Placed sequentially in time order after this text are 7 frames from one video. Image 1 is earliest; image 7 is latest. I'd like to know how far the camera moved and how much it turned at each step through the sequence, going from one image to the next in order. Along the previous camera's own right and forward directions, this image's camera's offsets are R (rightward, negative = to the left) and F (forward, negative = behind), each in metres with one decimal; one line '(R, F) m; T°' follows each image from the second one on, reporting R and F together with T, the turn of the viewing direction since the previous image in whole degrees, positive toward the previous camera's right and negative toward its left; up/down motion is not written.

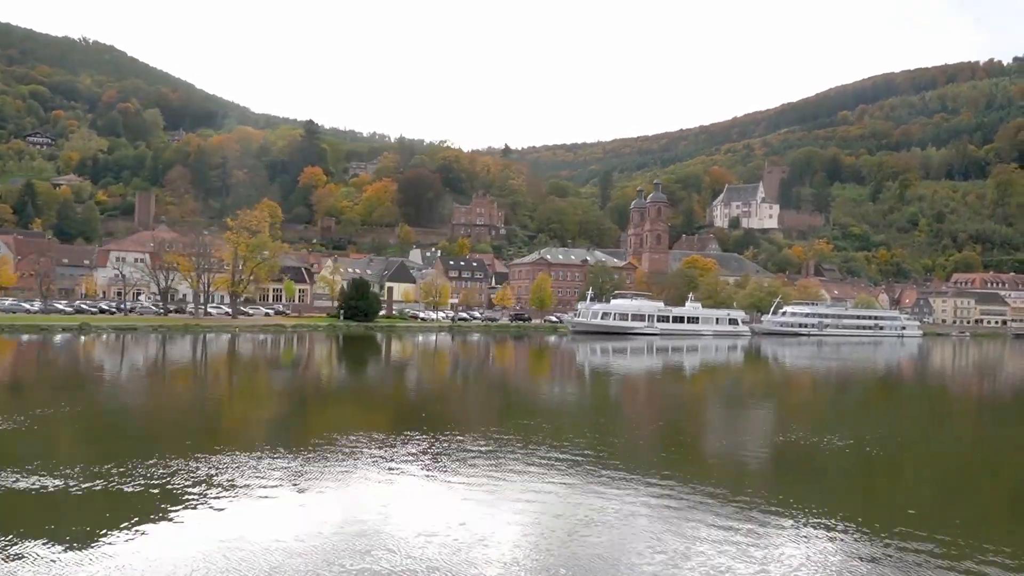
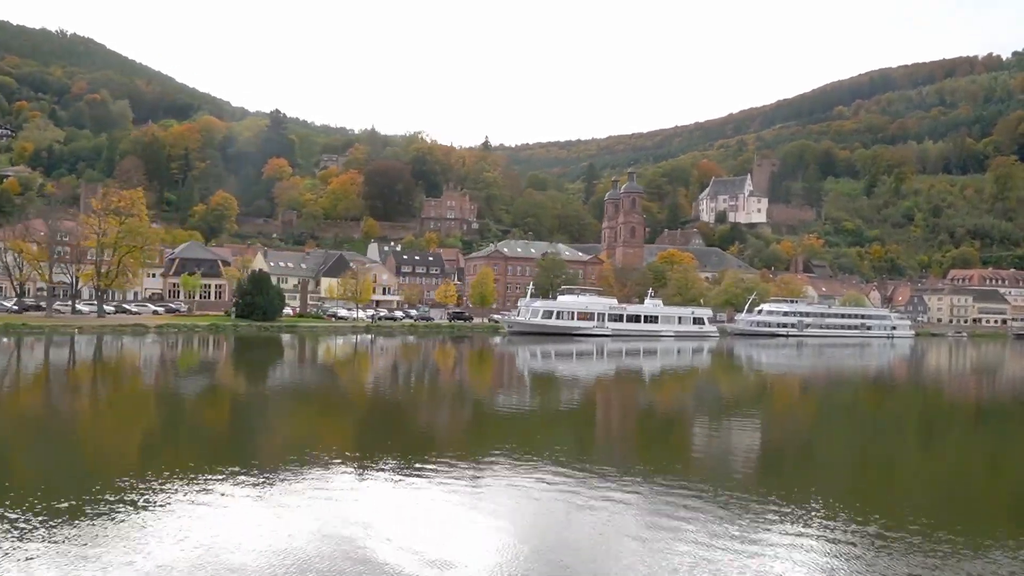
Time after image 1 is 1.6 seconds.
(+3.5, +6.0) m; 0°
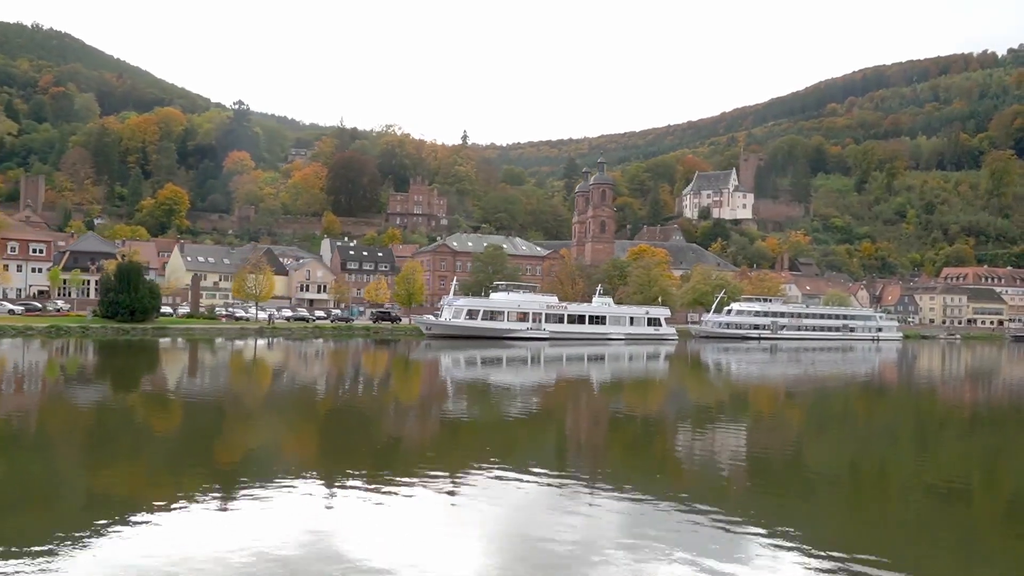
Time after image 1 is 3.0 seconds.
(+3.3, +5.6) m; 0°
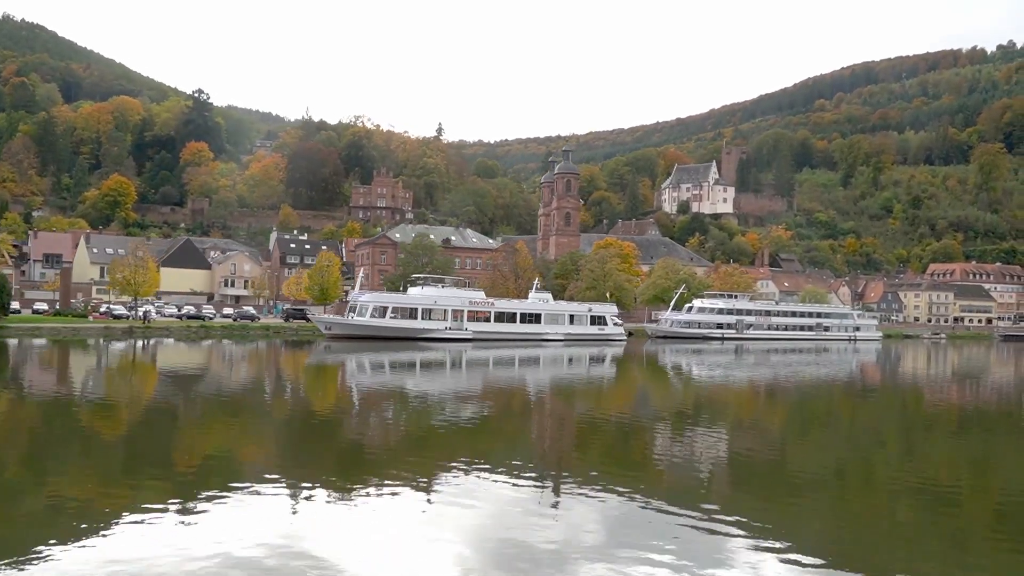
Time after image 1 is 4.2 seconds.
(+2.9, +4.7) m; +1°
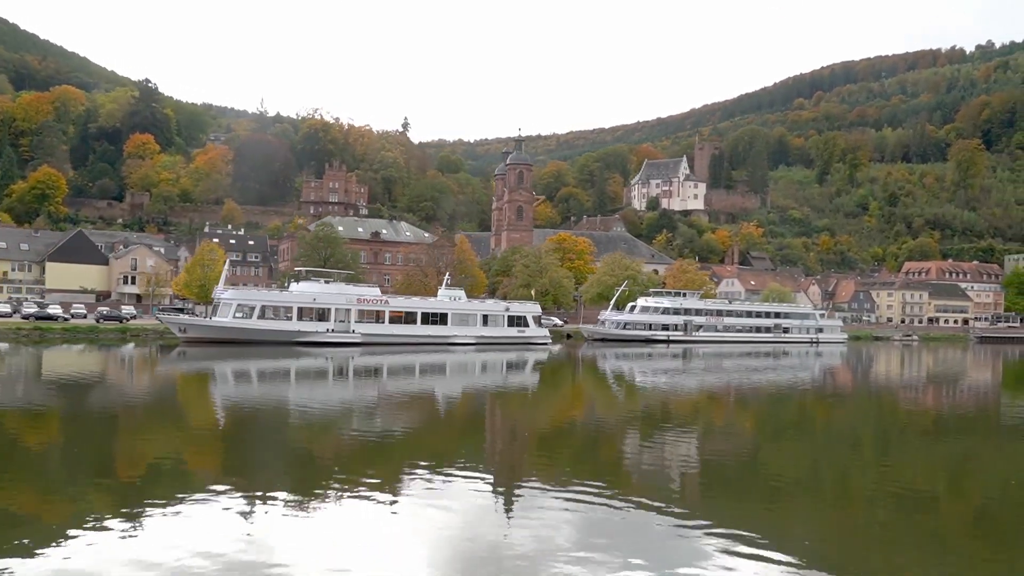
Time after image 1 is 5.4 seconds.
(+2.9, +4.5) m; +1°
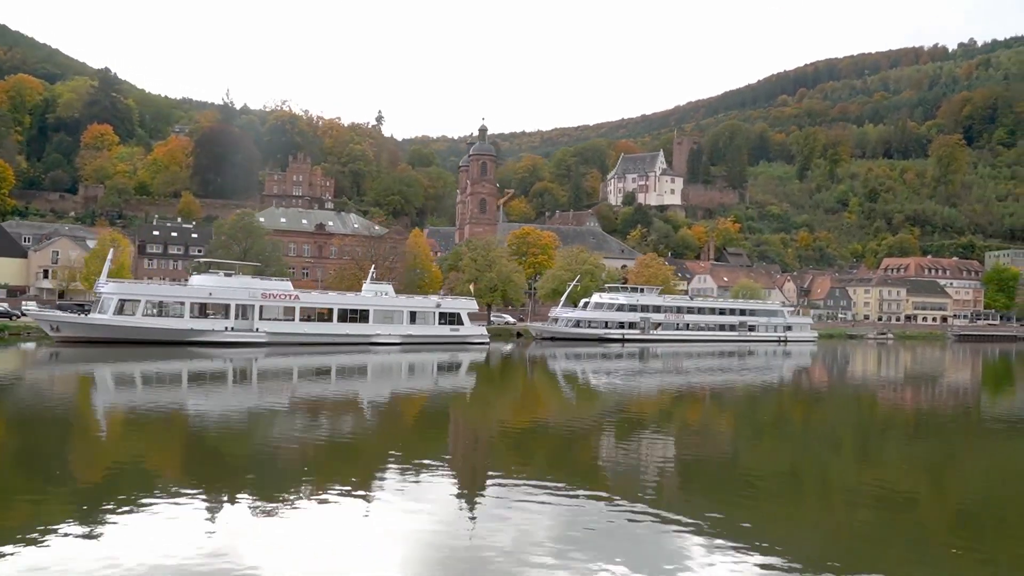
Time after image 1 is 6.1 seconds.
(+1.9, +2.8) m; +1°
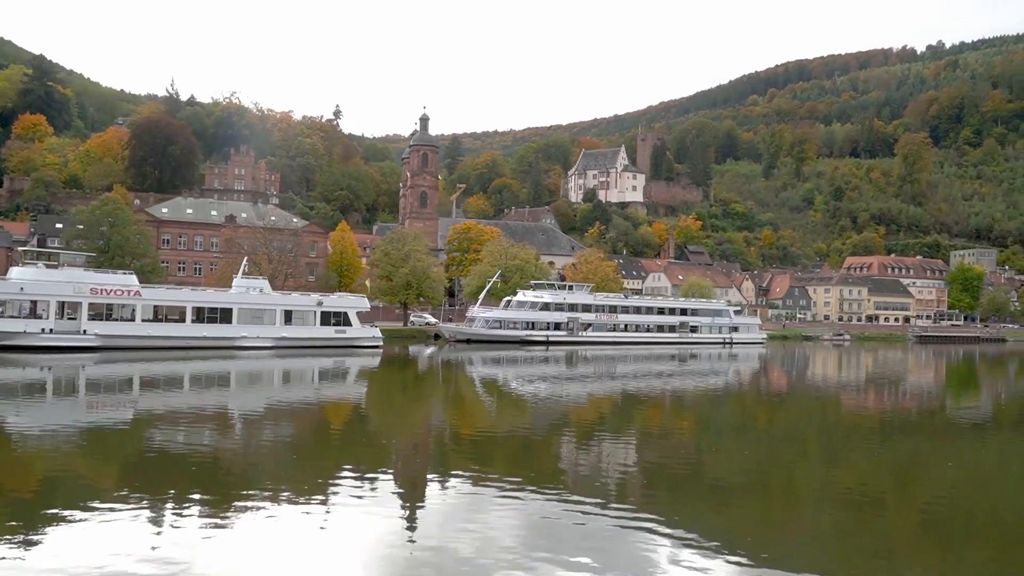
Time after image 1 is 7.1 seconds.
(+2.5, +3.5) m; +2°
